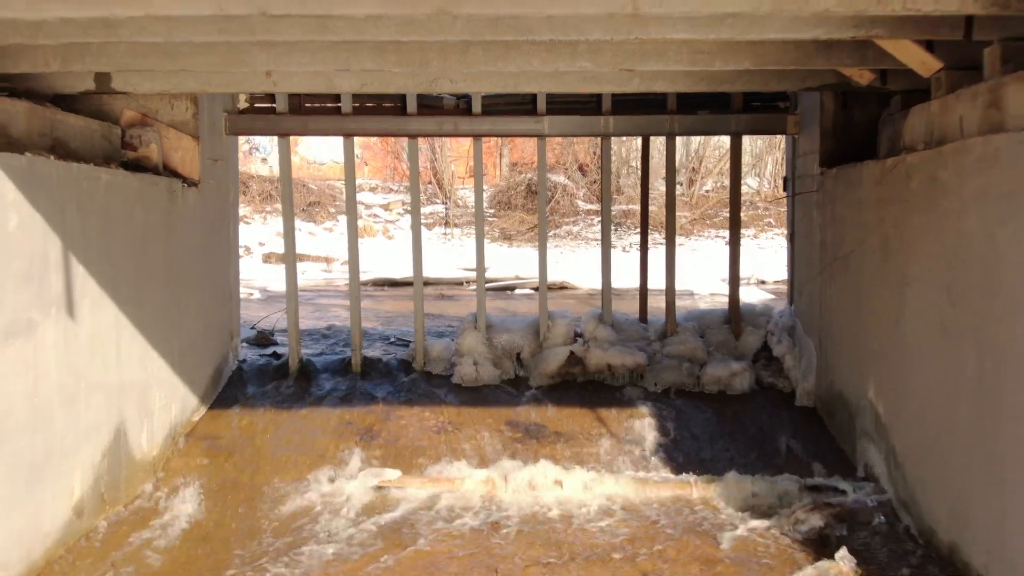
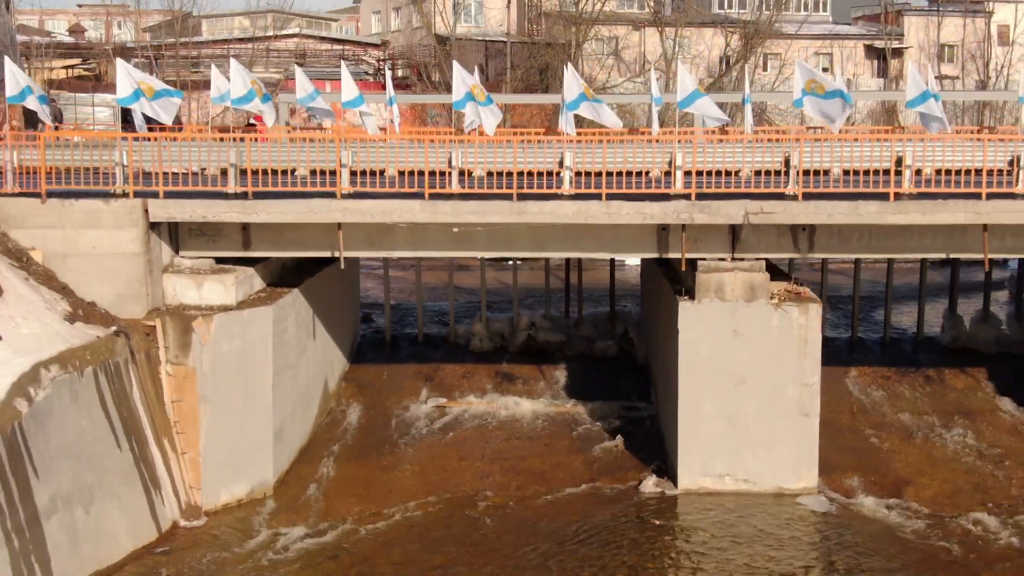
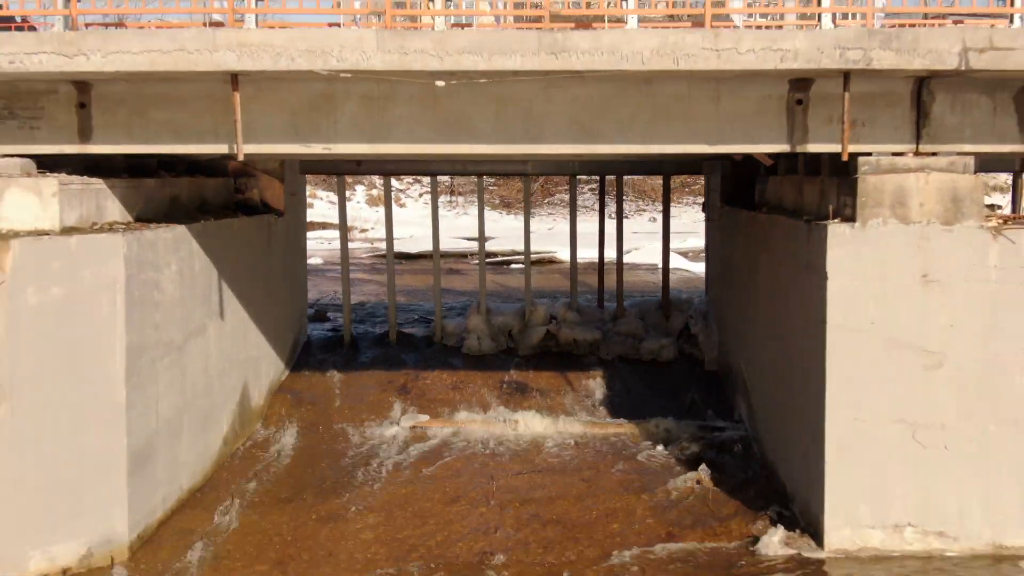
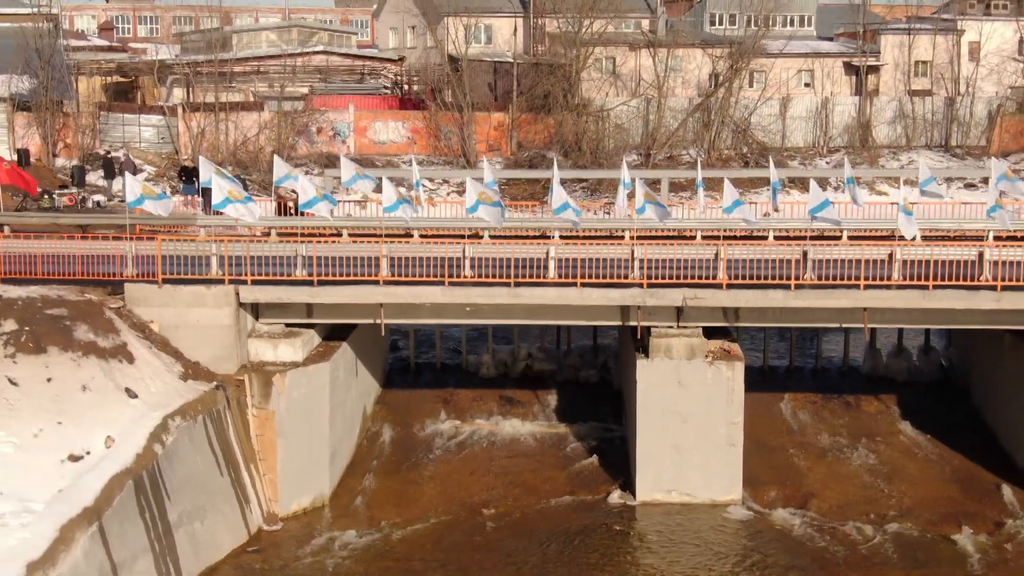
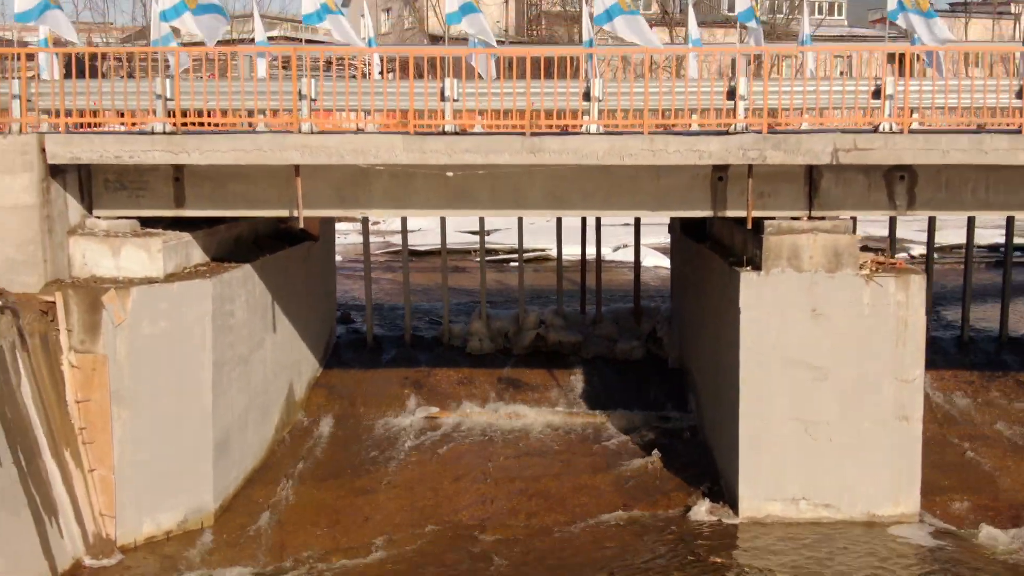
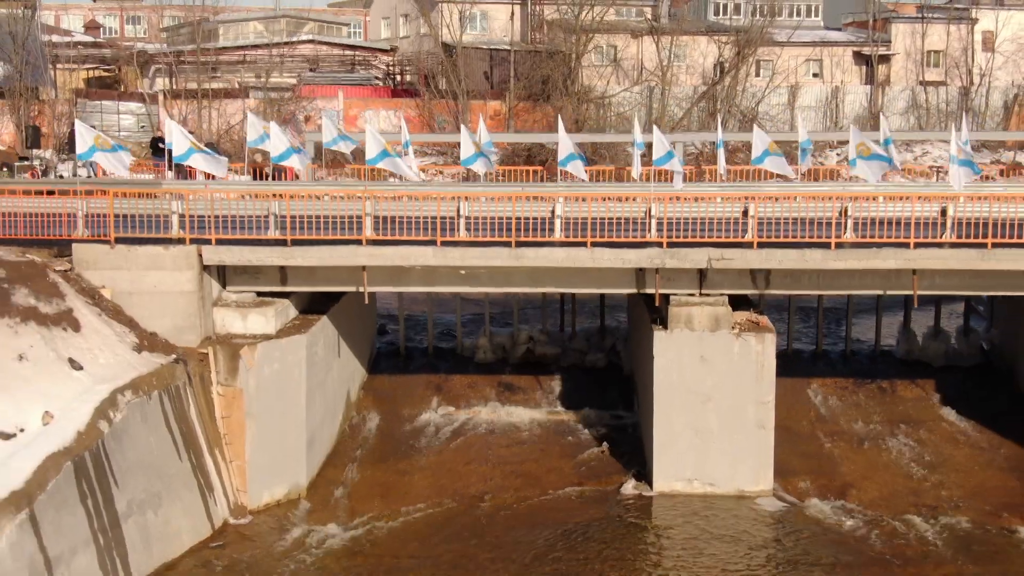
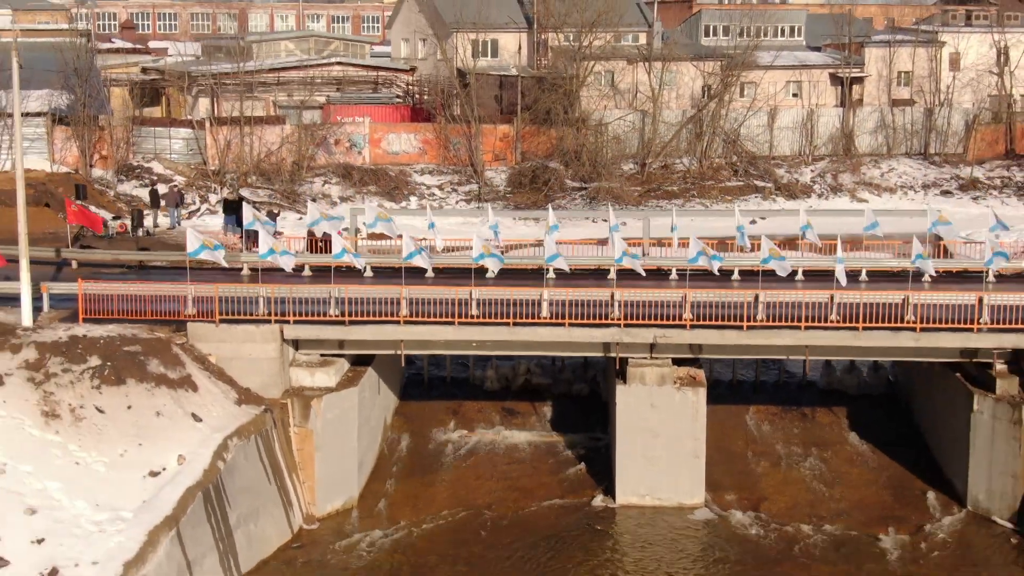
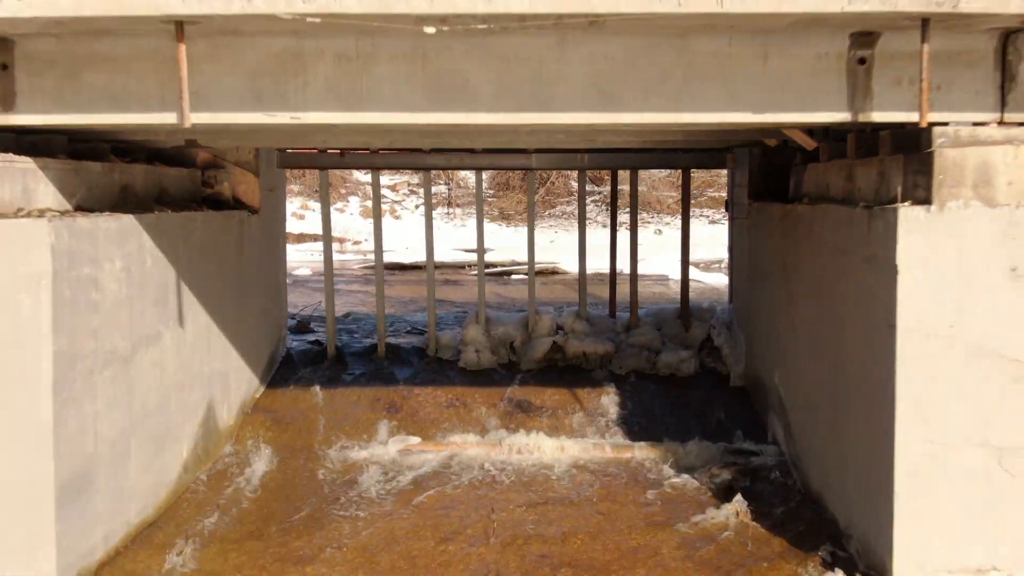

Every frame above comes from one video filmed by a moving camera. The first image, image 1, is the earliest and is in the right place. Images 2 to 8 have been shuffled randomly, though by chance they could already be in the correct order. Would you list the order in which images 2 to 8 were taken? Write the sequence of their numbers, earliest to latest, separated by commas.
8, 3, 5, 2, 6, 4, 7
